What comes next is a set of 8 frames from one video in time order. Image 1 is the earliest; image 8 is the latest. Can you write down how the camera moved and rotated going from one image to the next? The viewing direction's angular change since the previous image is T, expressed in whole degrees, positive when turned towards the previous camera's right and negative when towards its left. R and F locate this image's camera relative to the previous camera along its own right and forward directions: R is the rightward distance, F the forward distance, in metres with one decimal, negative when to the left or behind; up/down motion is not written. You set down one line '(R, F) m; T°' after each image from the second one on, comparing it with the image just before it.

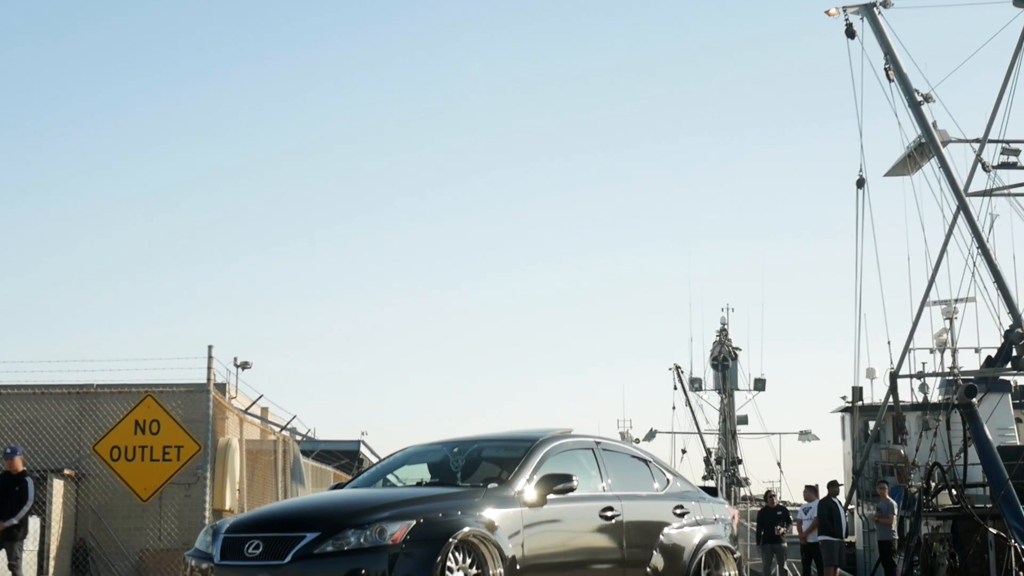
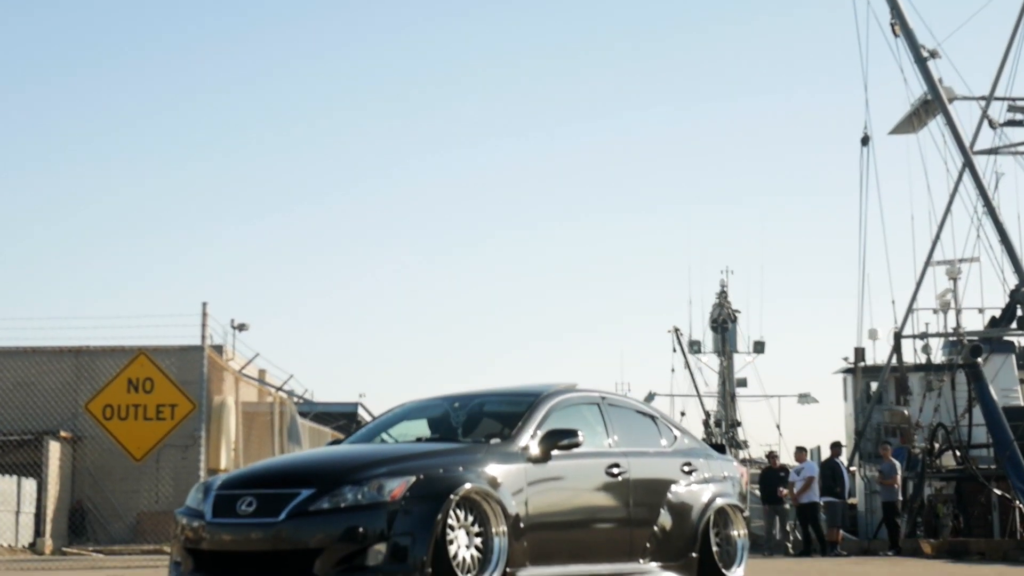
(0.0, +0.4) m; 0°
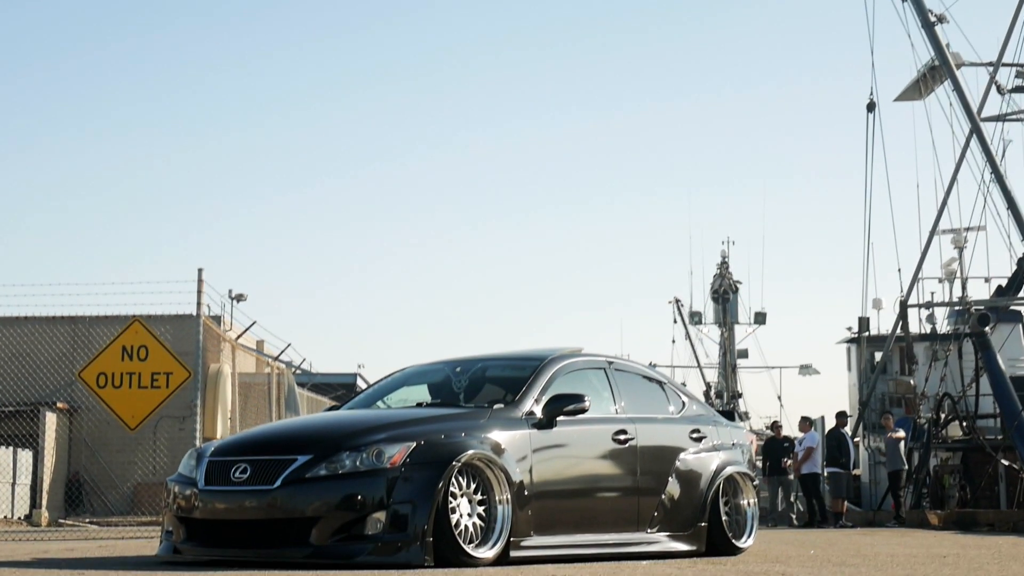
(0.0, +0.3) m; 0°
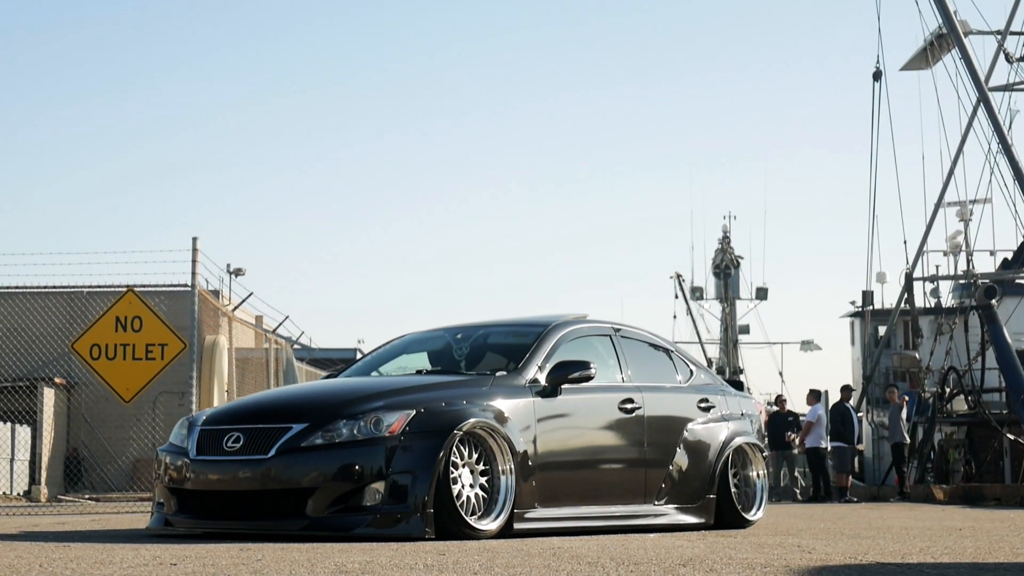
(0.0, +0.3) m; 0°
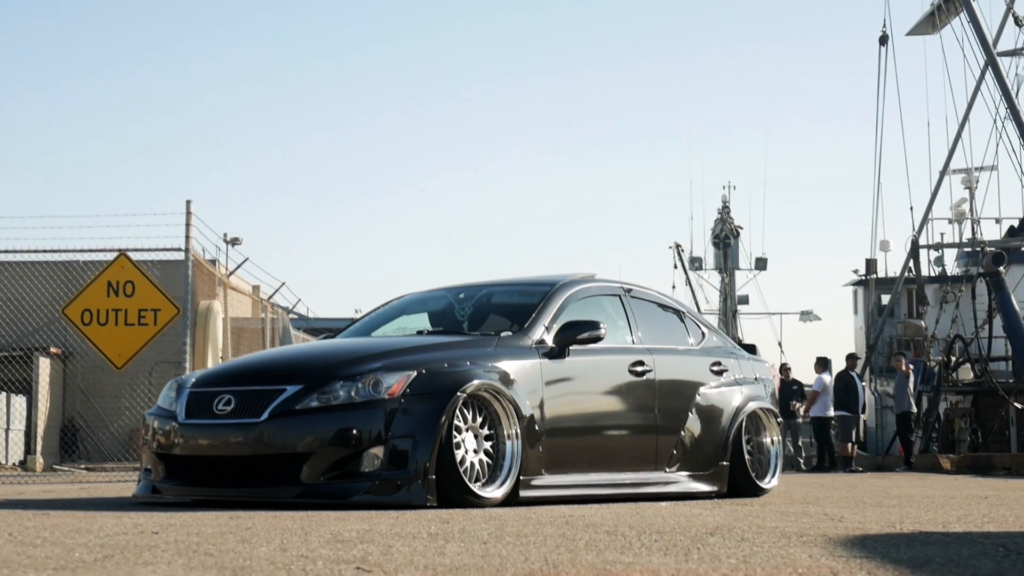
(0.0, +0.4) m; 0°
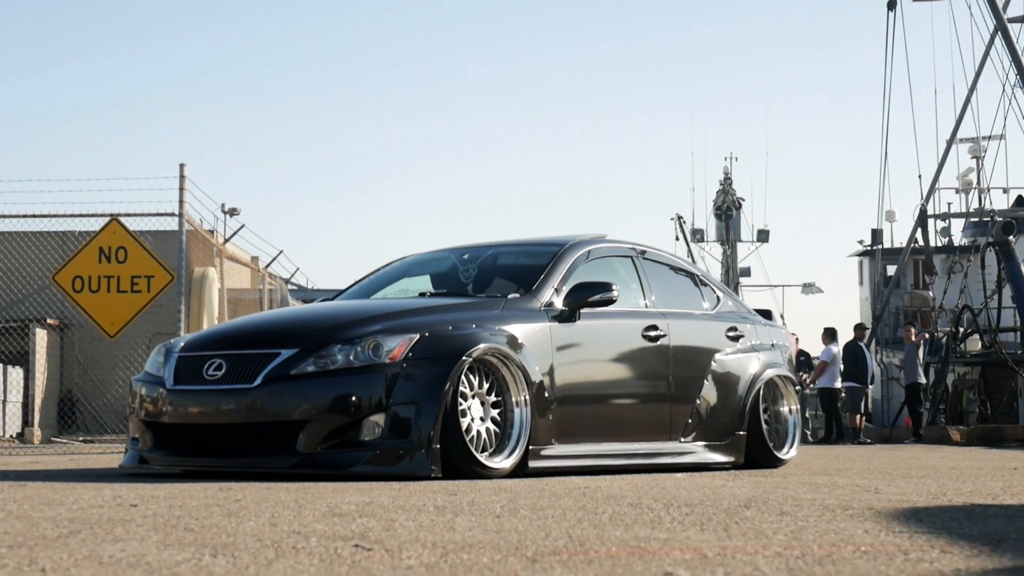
(0.0, +0.4) m; 0°
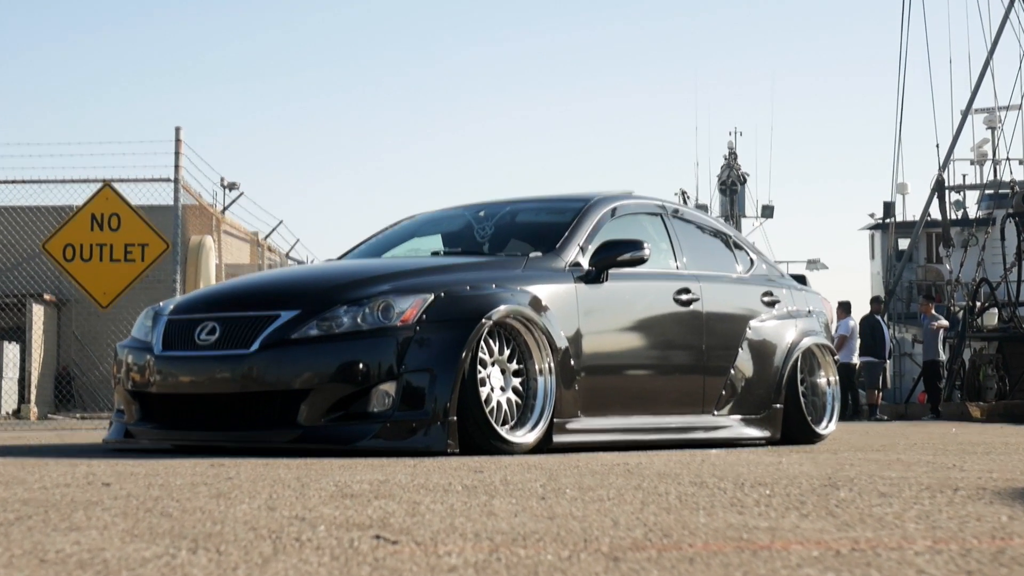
(-0.1, +0.6) m; 0°
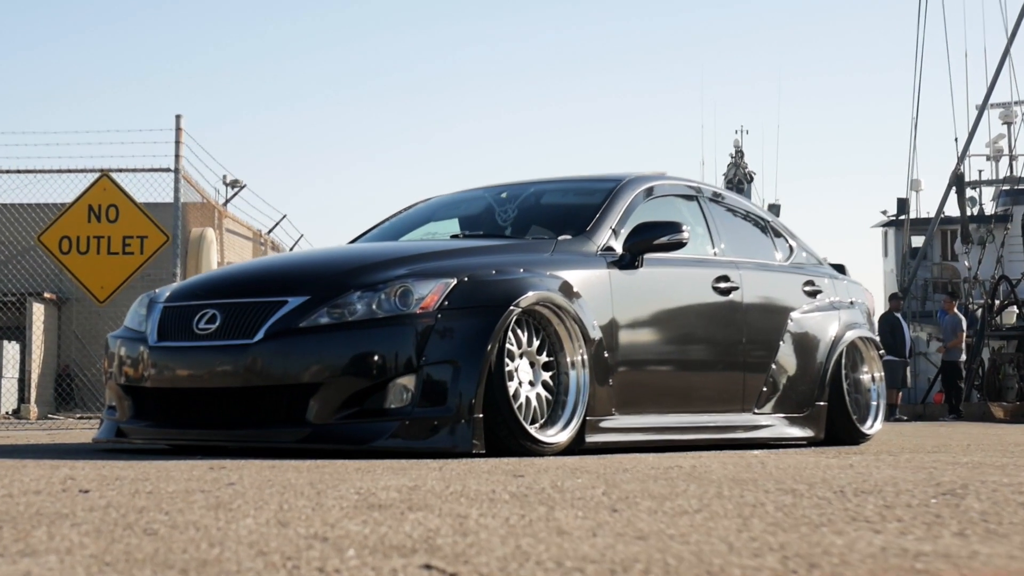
(-0.1, +0.6) m; 0°
